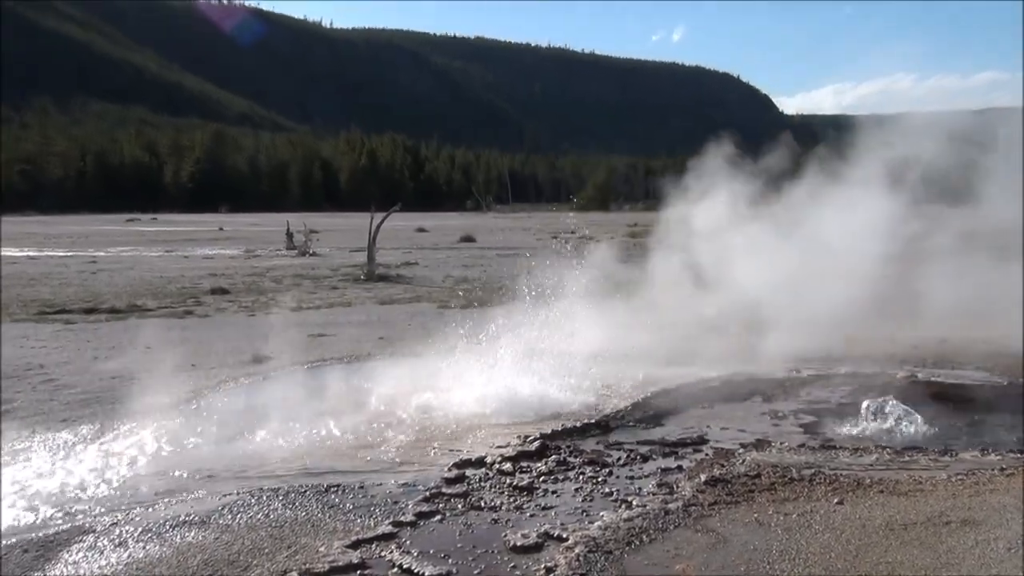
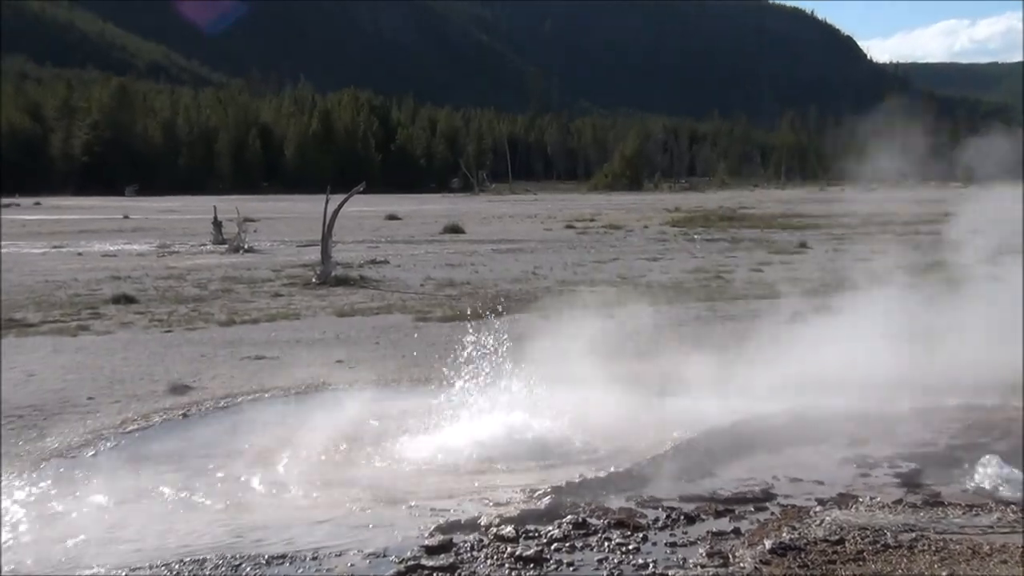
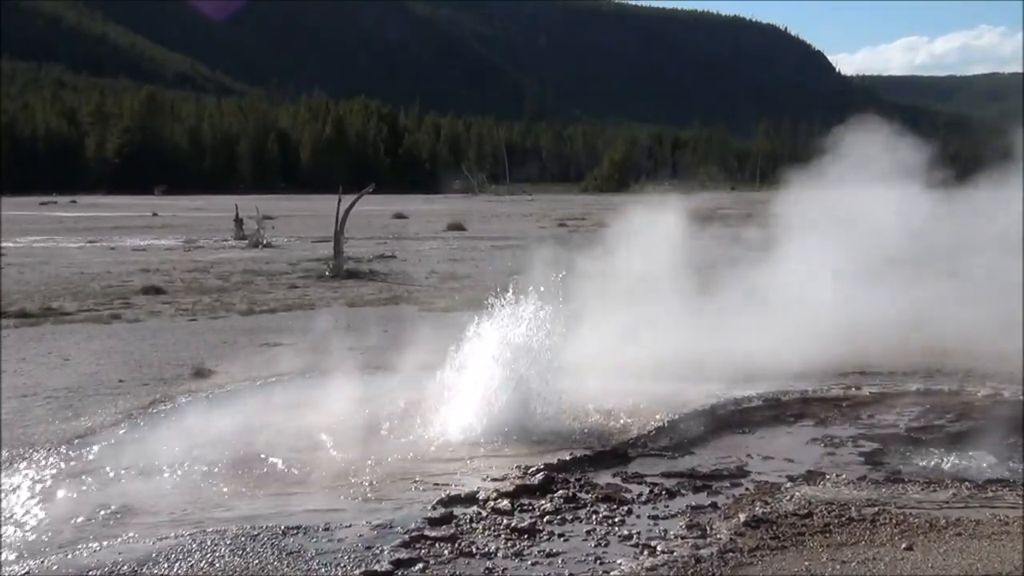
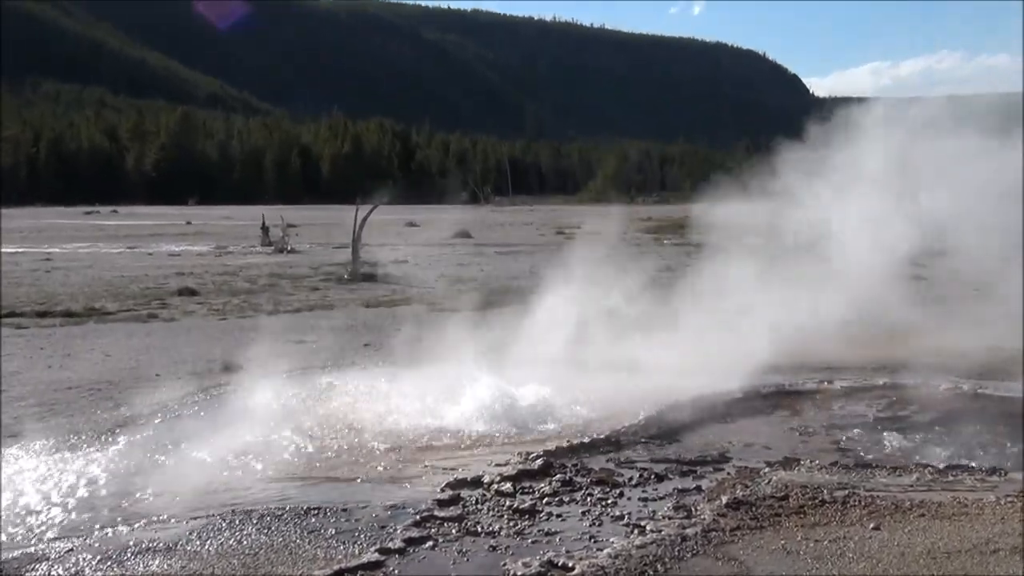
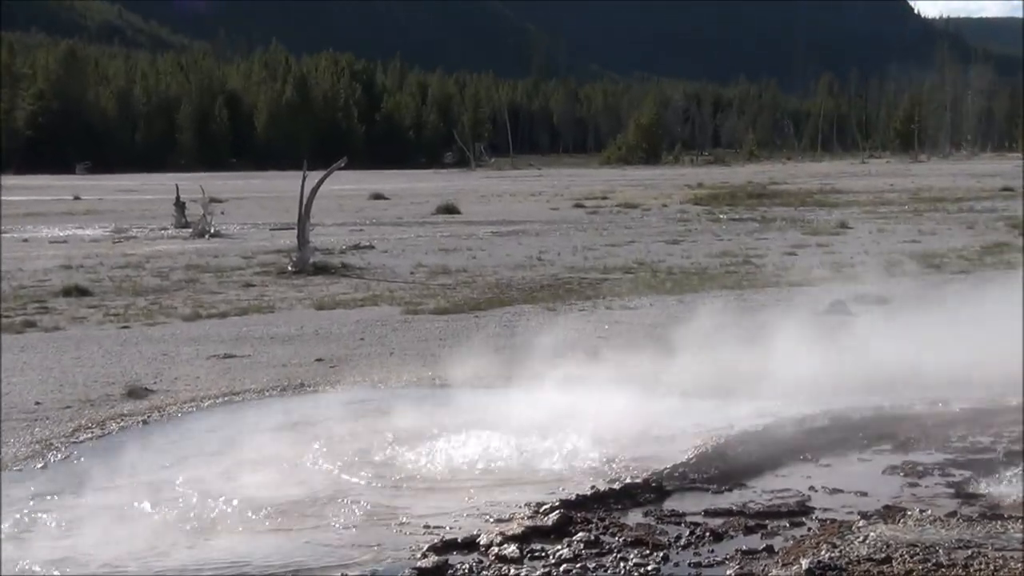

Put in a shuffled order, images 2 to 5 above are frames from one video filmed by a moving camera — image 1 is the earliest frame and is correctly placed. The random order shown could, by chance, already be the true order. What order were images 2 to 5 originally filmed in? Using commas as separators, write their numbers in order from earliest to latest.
4, 3, 2, 5
